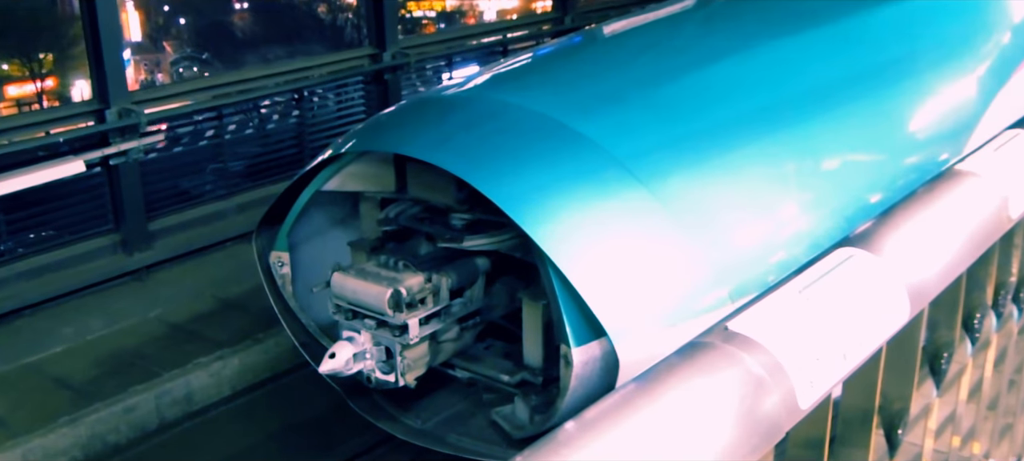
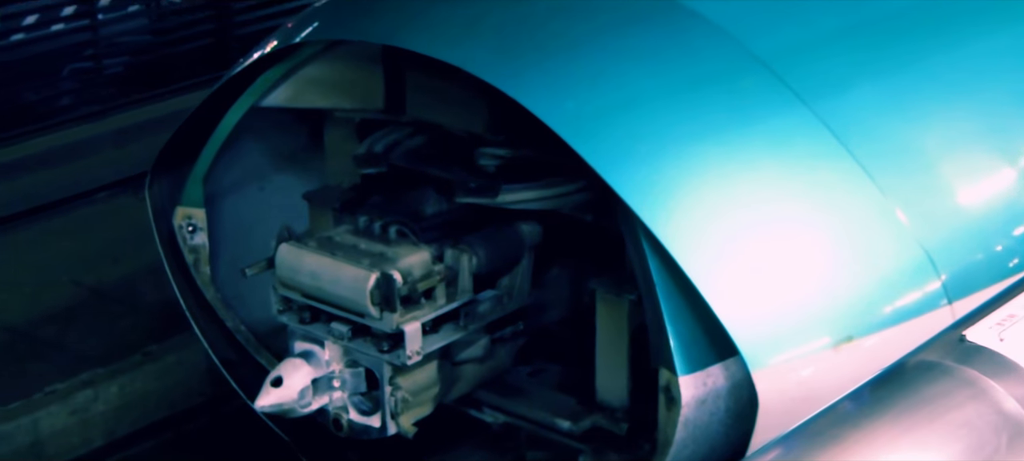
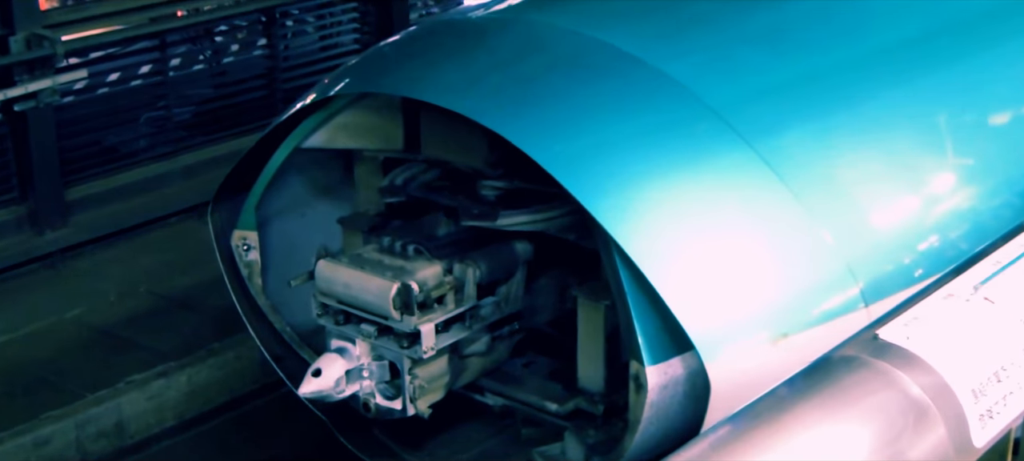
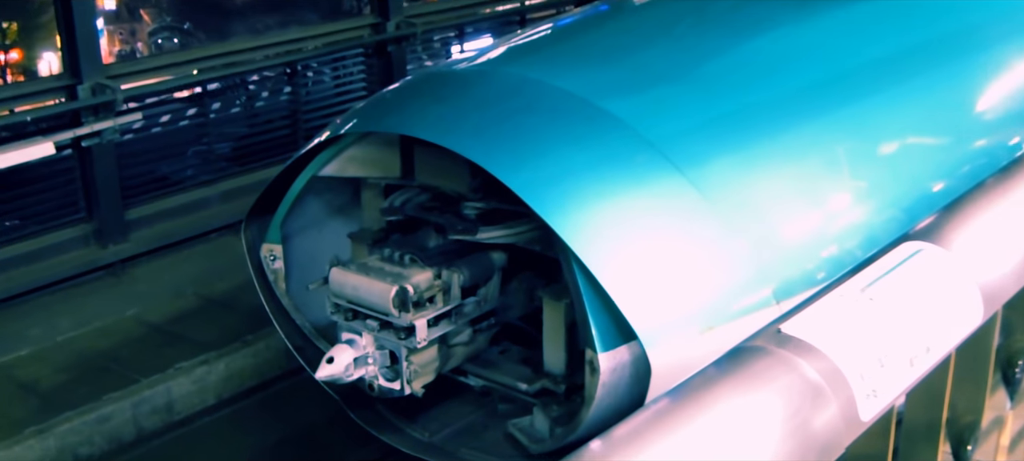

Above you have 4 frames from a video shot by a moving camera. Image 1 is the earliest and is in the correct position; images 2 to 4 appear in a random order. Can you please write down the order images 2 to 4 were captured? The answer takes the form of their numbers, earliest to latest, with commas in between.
4, 3, 2
